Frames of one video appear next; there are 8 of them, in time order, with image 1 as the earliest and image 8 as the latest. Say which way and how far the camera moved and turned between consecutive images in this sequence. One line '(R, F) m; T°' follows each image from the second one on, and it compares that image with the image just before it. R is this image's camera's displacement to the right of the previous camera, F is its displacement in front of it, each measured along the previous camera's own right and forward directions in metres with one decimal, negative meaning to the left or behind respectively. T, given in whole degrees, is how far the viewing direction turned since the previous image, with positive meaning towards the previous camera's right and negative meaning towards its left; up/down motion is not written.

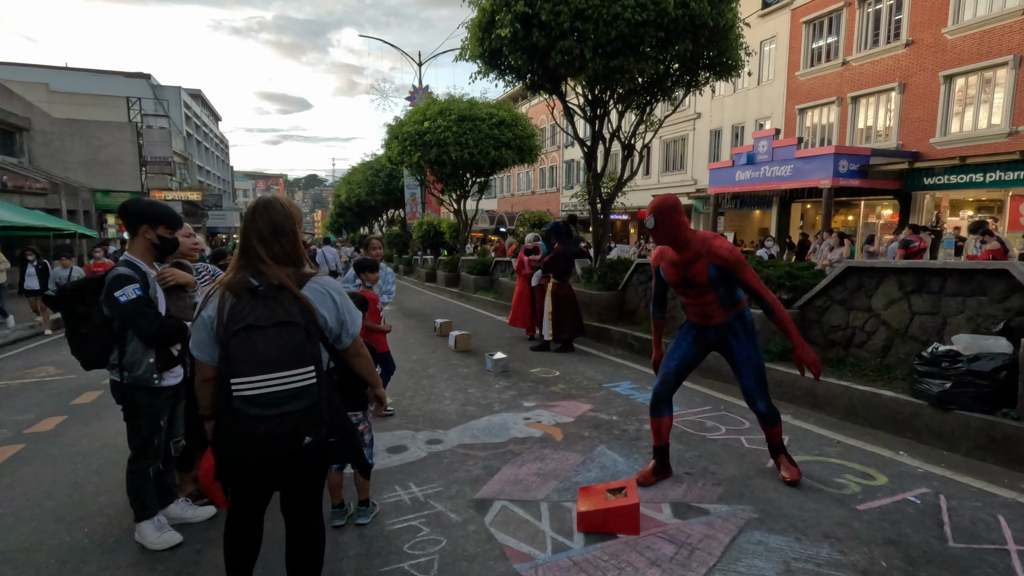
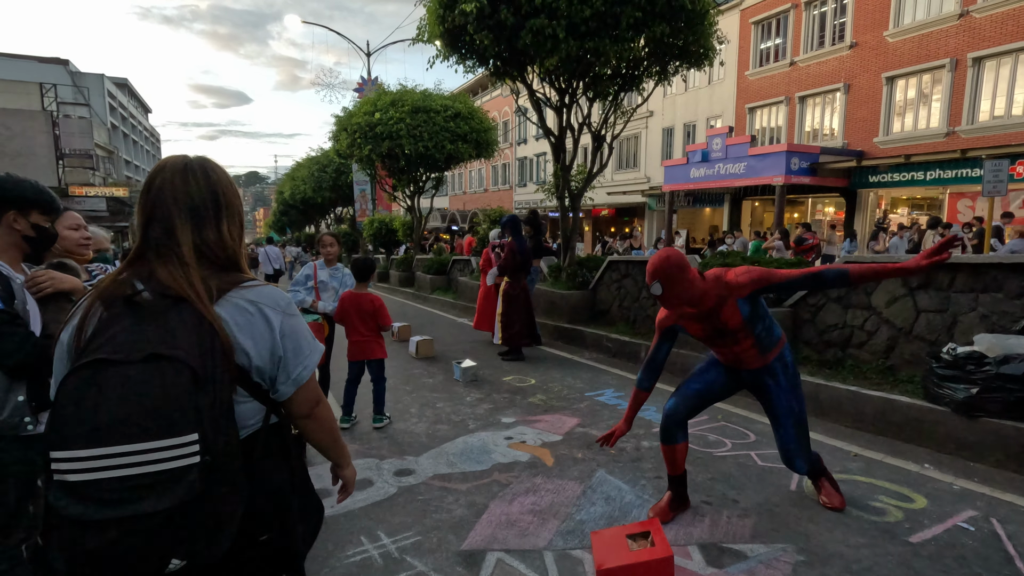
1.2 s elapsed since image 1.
(-0.2, +0.7) m; +5°
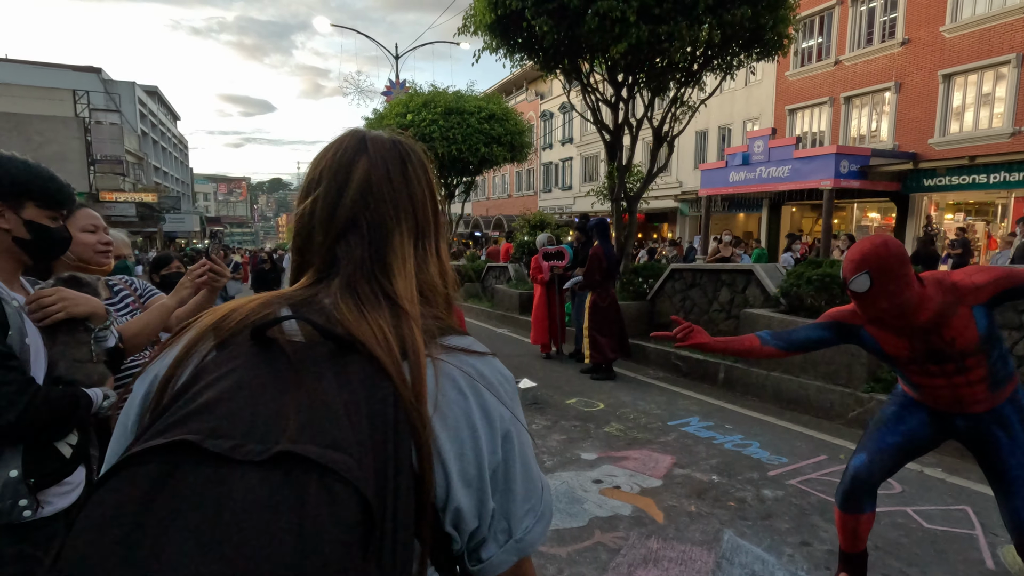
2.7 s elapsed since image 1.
(-0.5, +0.7) m; -2°
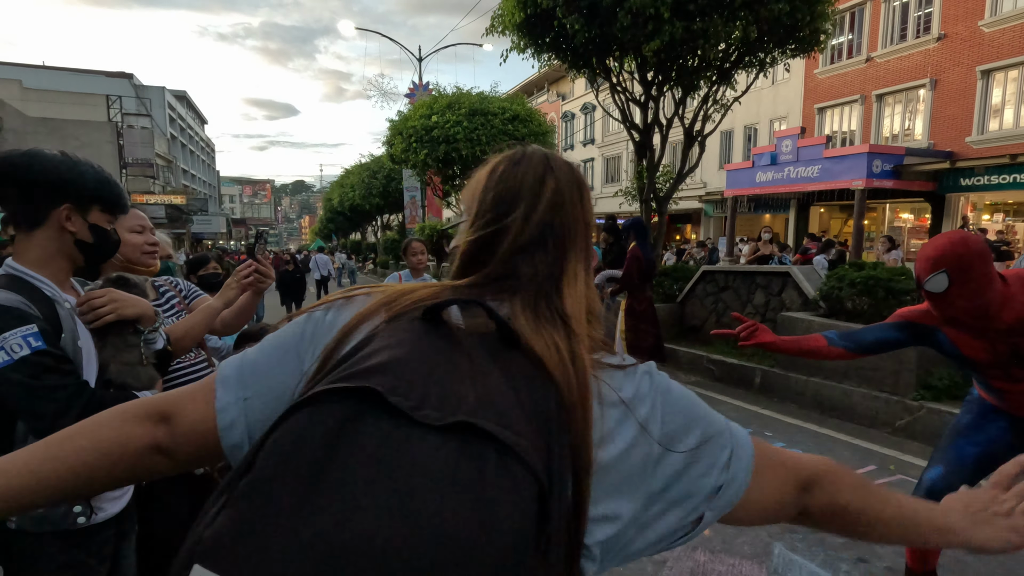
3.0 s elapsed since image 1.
(-0.1, +0.1) m; -2°
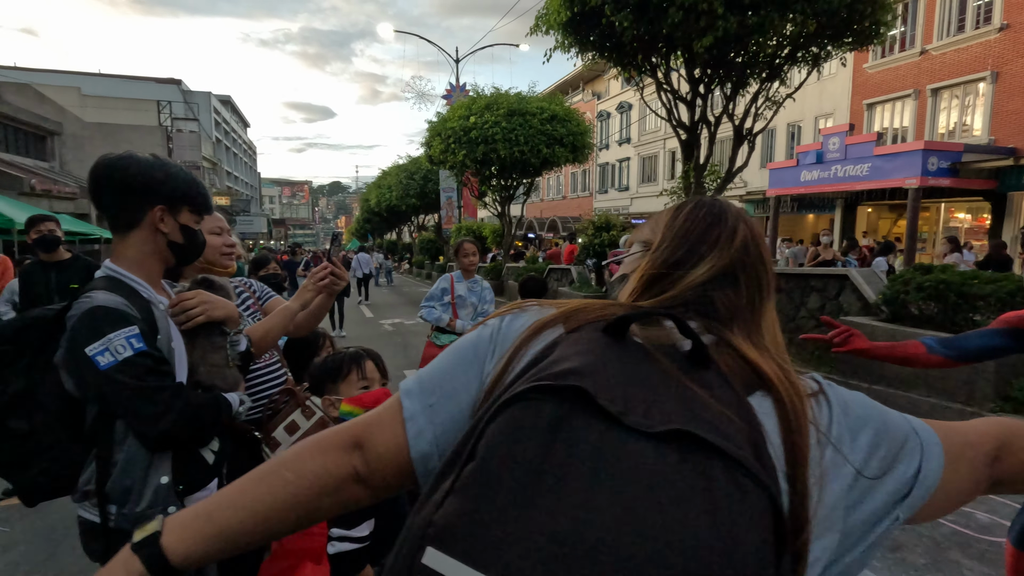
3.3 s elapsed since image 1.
(-0.2, 0.0) m; -3°
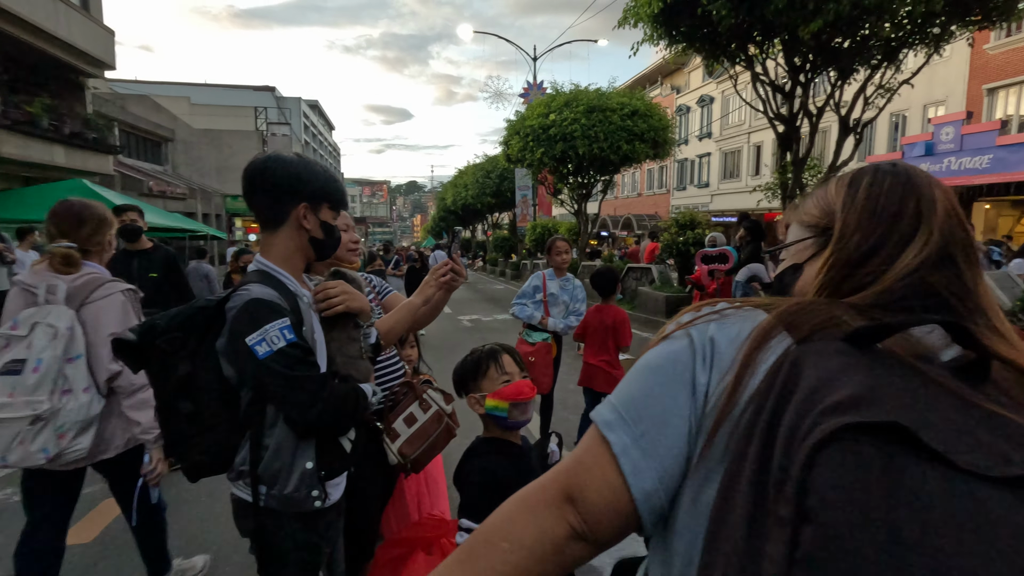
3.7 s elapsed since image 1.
(-0.2, 0.0) m; -7°
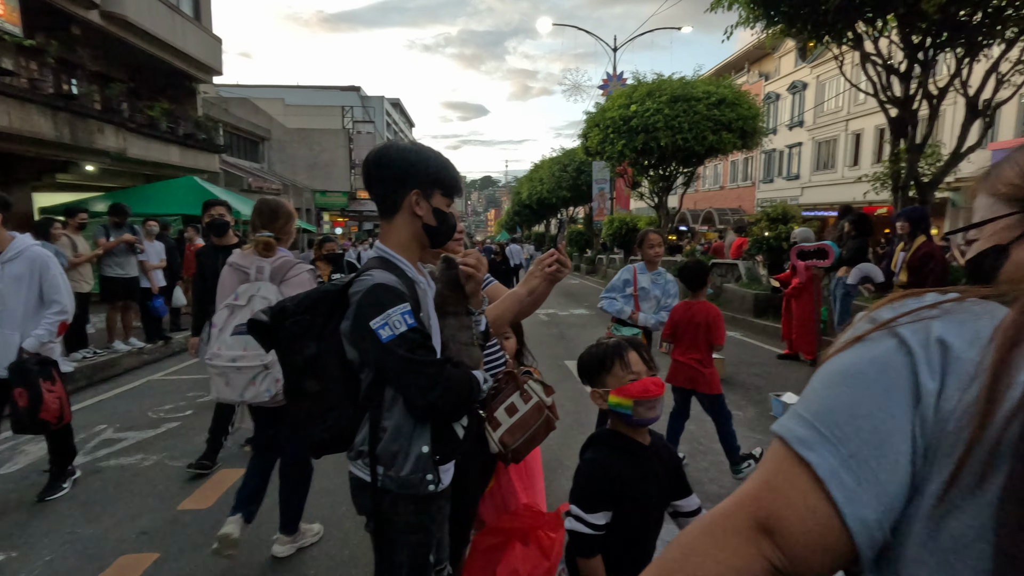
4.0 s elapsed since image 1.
(-0.1, 0.0) m; -8°
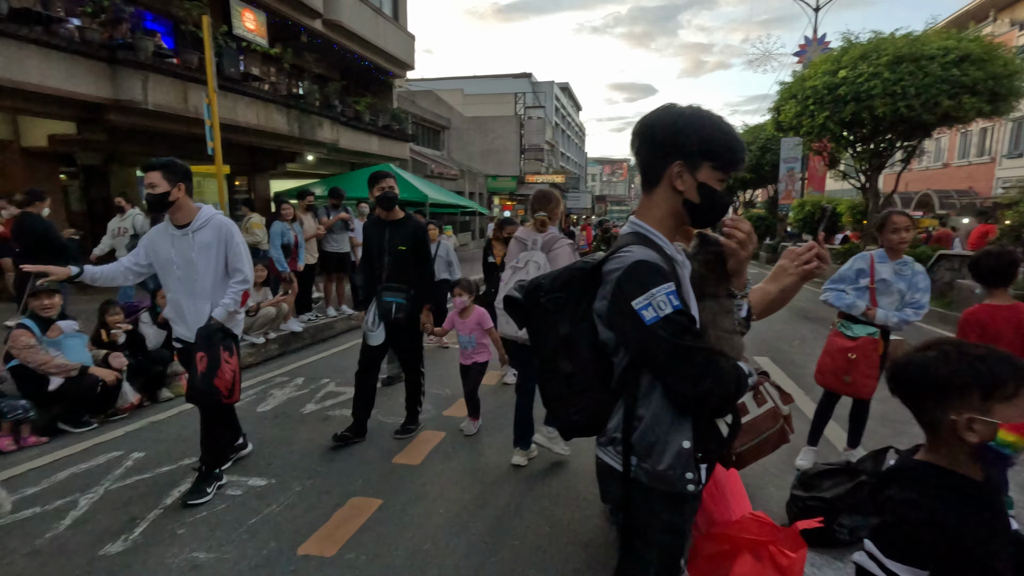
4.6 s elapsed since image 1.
(-0.3, +0.1) m; -17°
